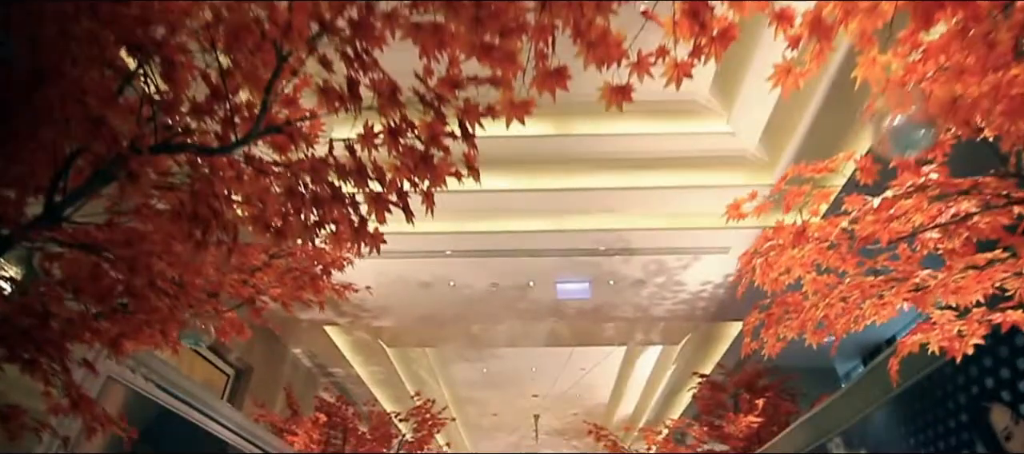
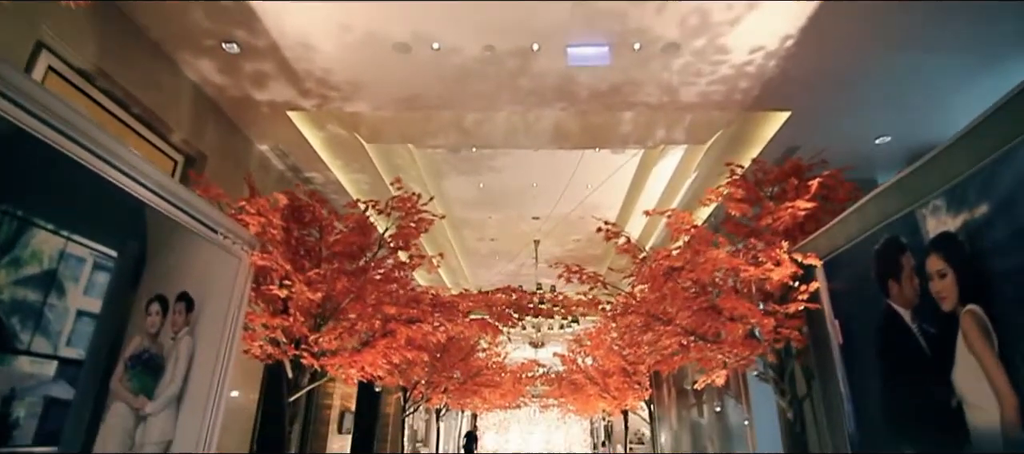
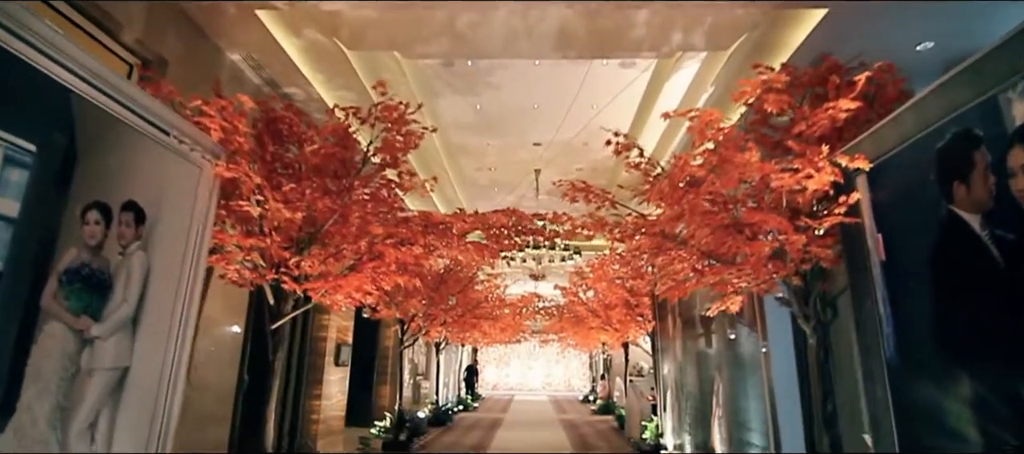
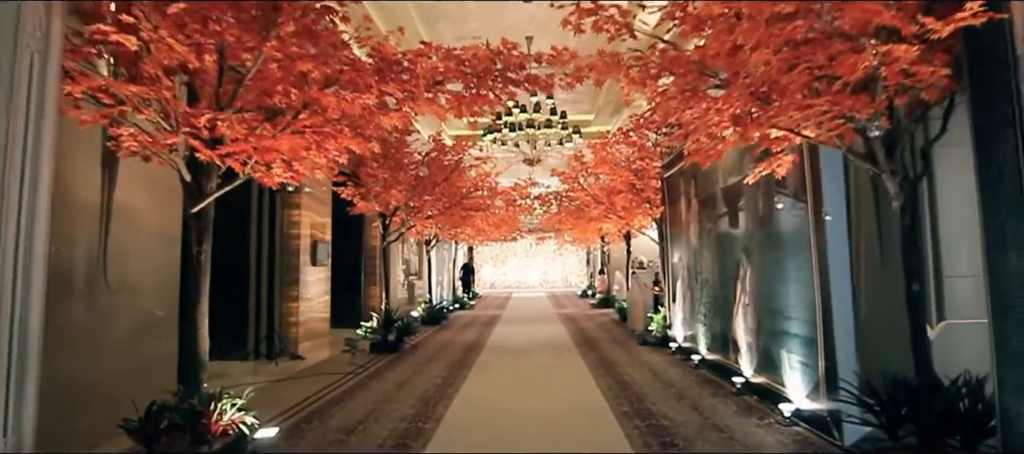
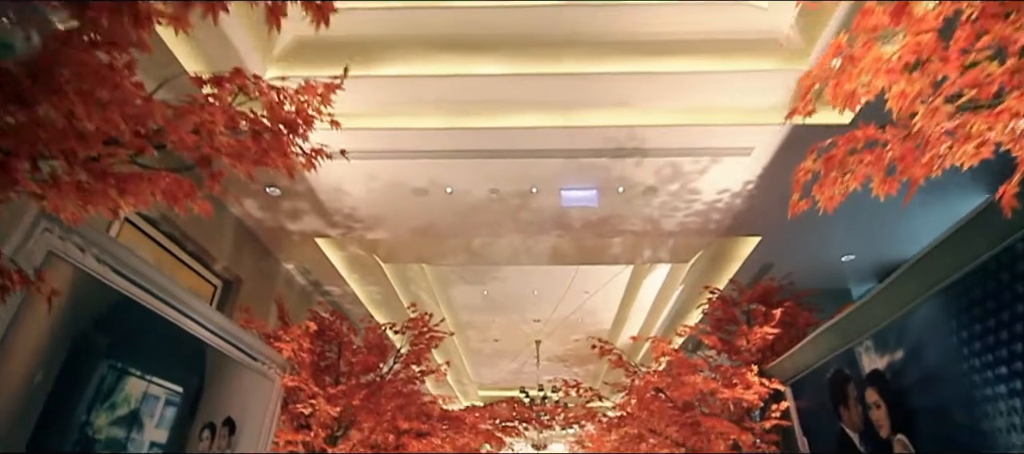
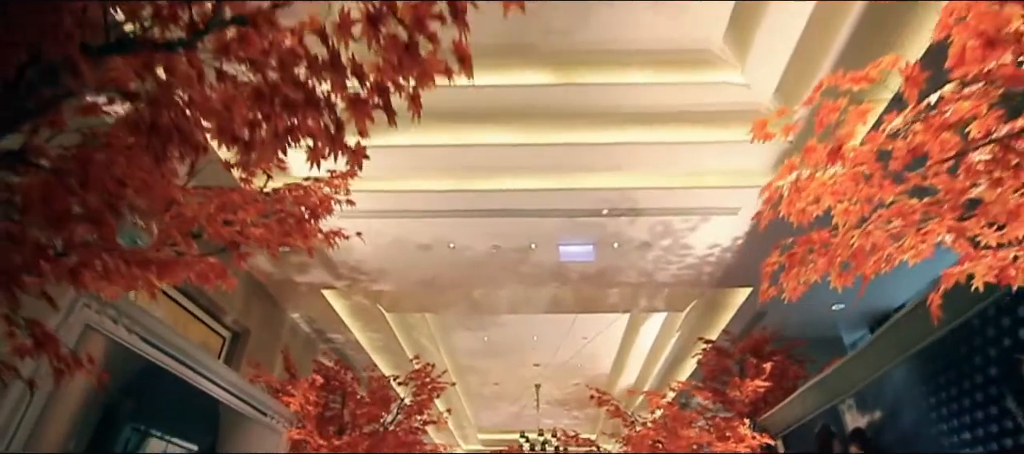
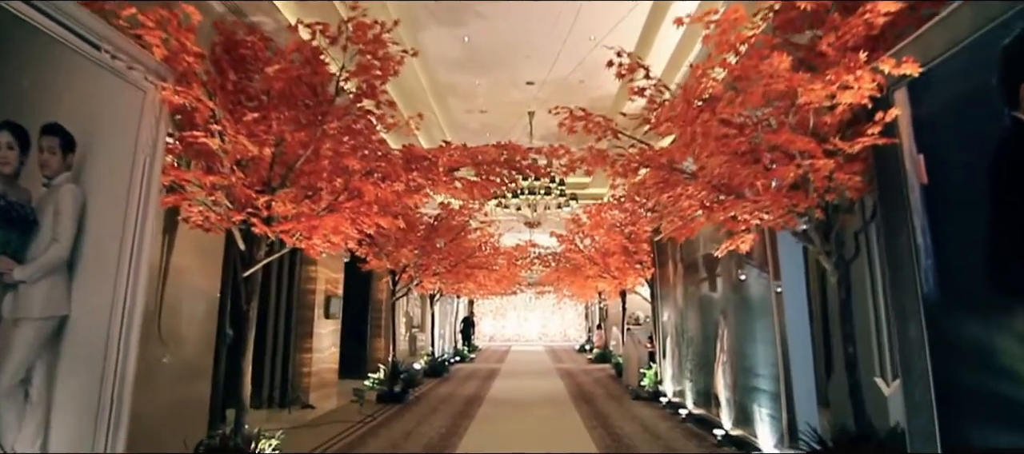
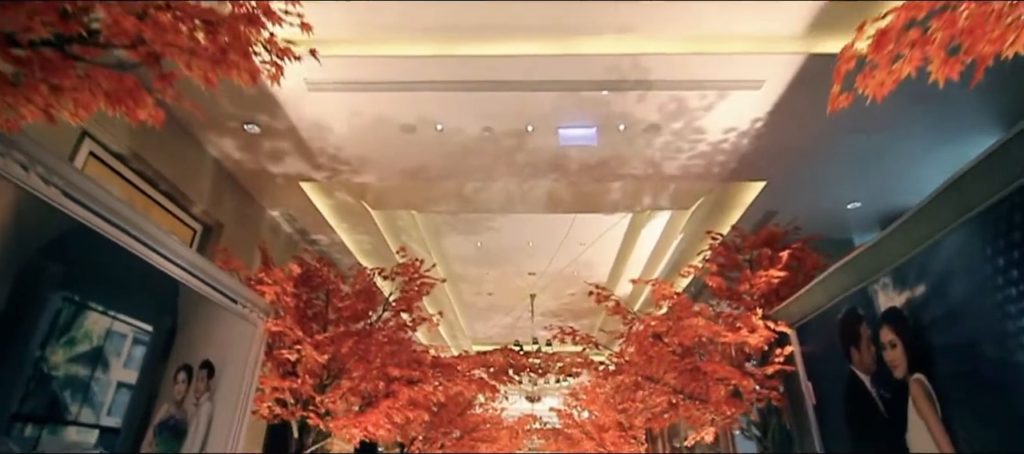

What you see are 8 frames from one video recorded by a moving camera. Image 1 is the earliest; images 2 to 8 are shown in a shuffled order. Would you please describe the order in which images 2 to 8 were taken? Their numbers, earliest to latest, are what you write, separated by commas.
6, 5, 8, 2, 3, 7, 4
